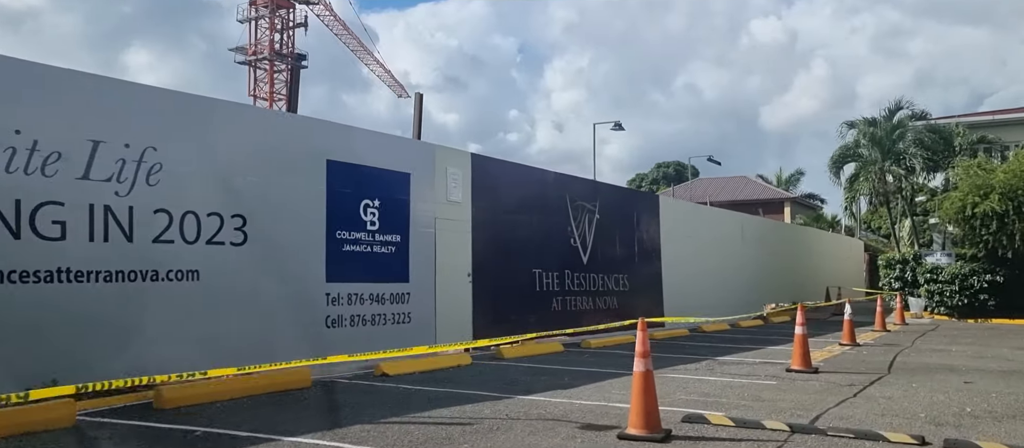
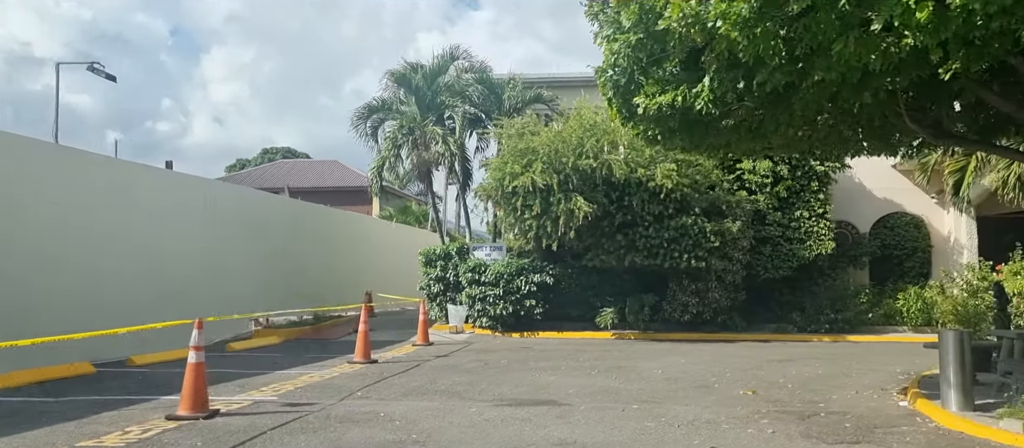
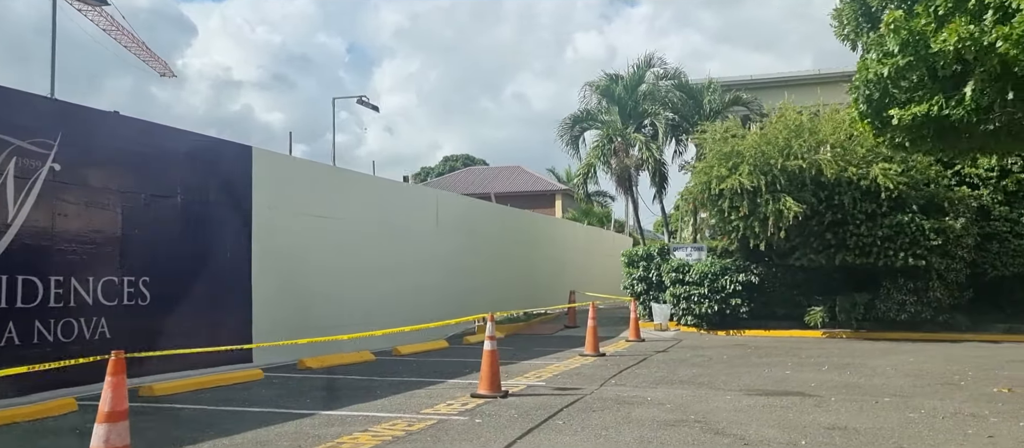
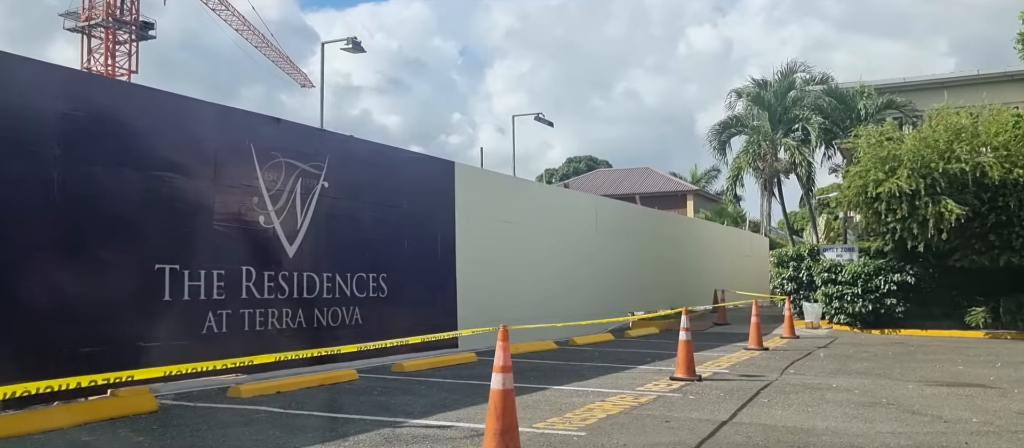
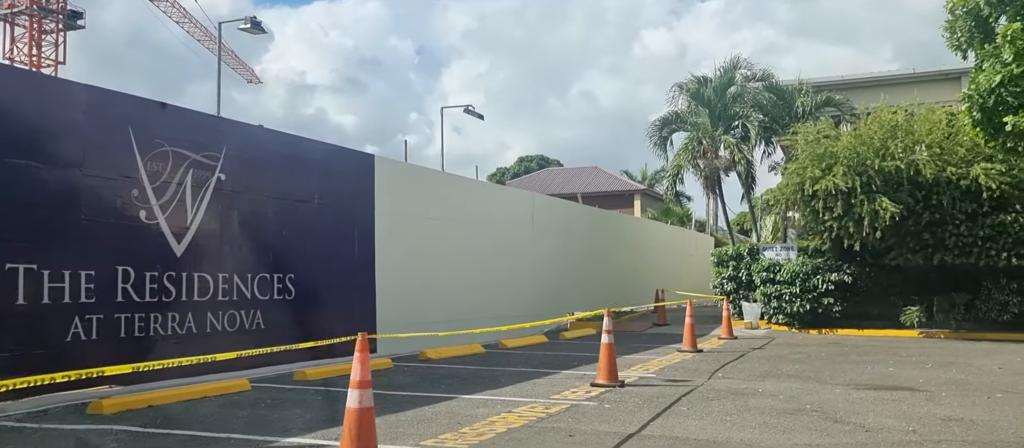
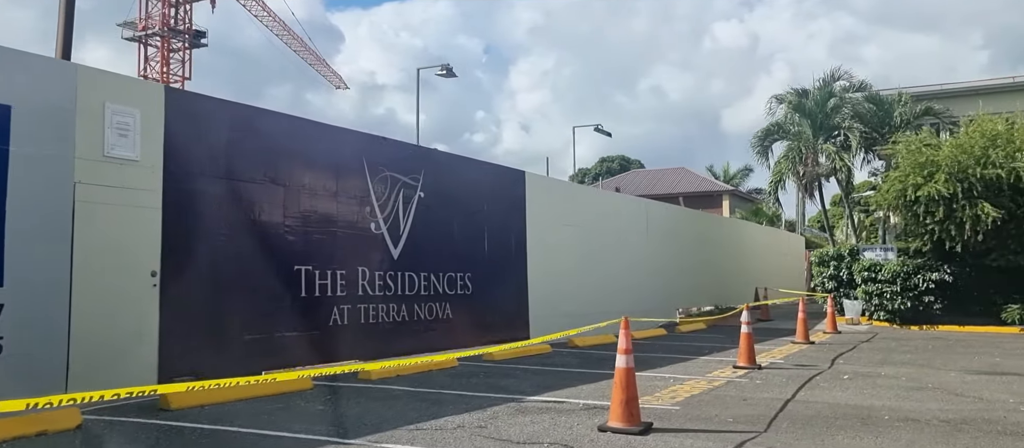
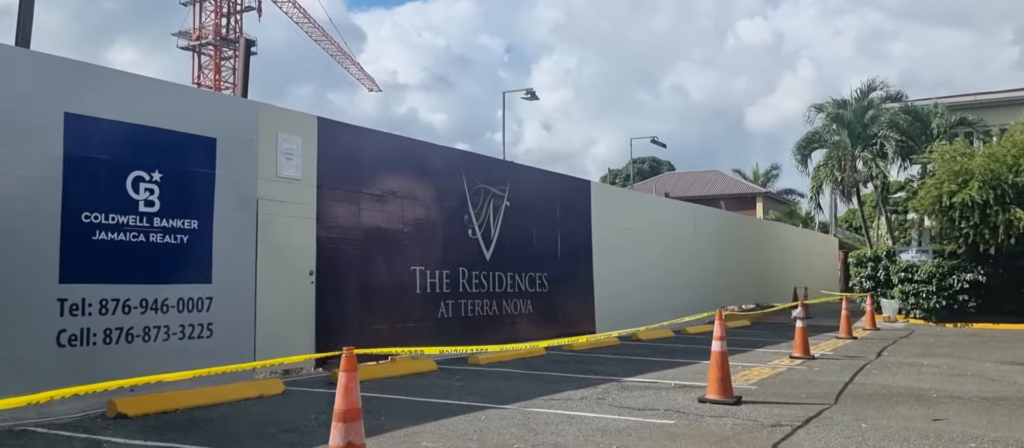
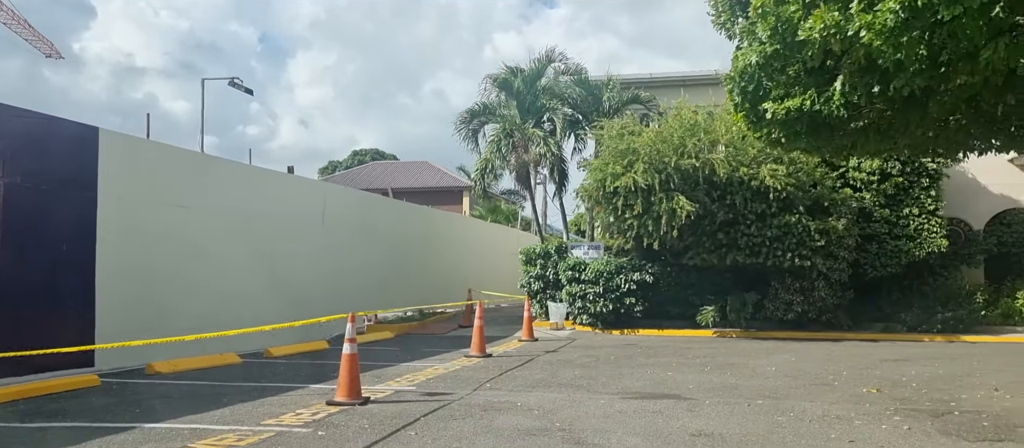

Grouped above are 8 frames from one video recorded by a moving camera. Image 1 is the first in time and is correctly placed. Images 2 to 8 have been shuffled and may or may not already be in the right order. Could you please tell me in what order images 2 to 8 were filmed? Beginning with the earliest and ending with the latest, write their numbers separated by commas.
7, 6, 4, 5, 3, 8, 2
